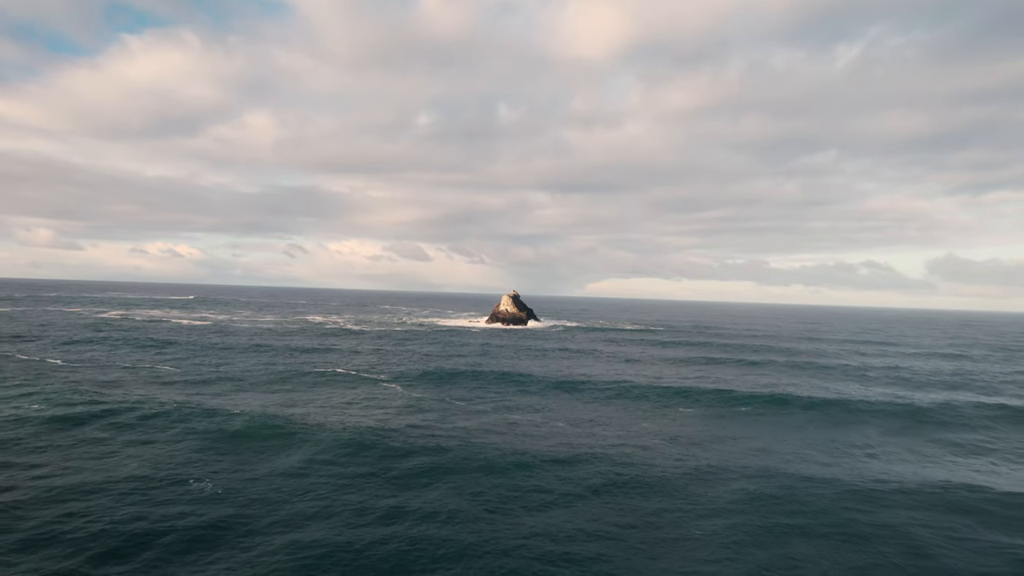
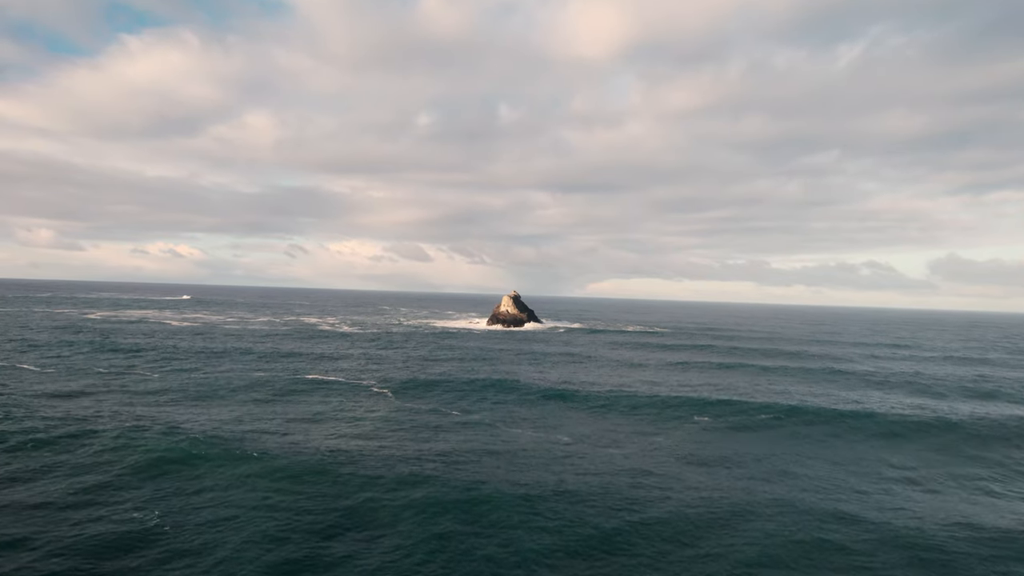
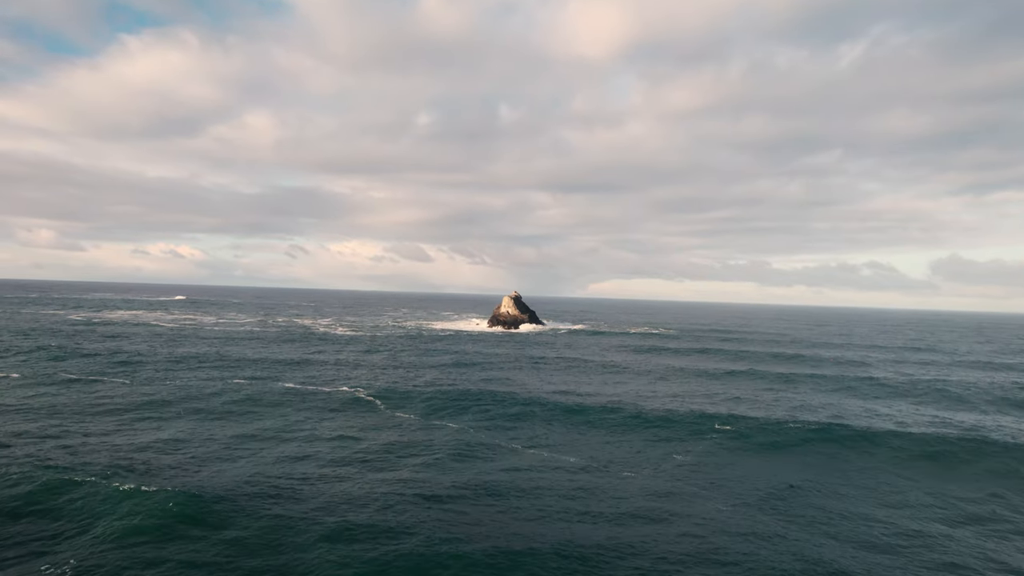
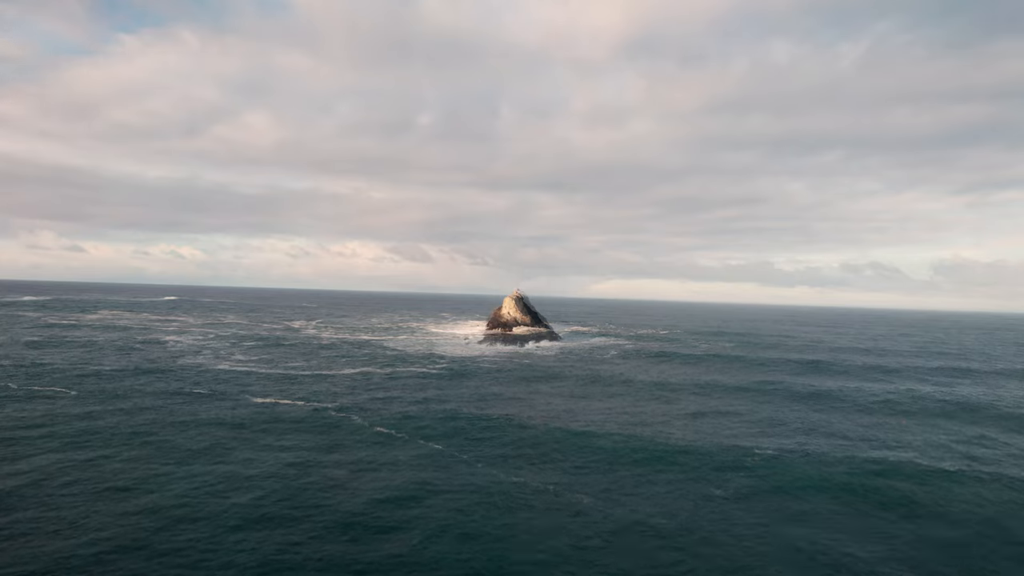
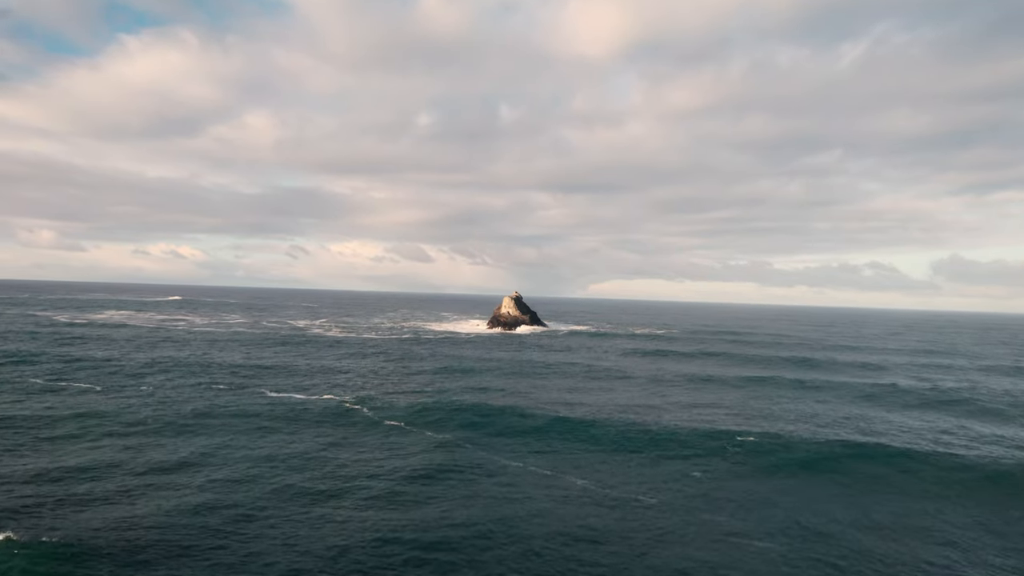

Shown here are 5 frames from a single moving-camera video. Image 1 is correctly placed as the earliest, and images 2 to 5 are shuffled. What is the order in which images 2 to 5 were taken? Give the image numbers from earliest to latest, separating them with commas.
2, 3, 5, 4
